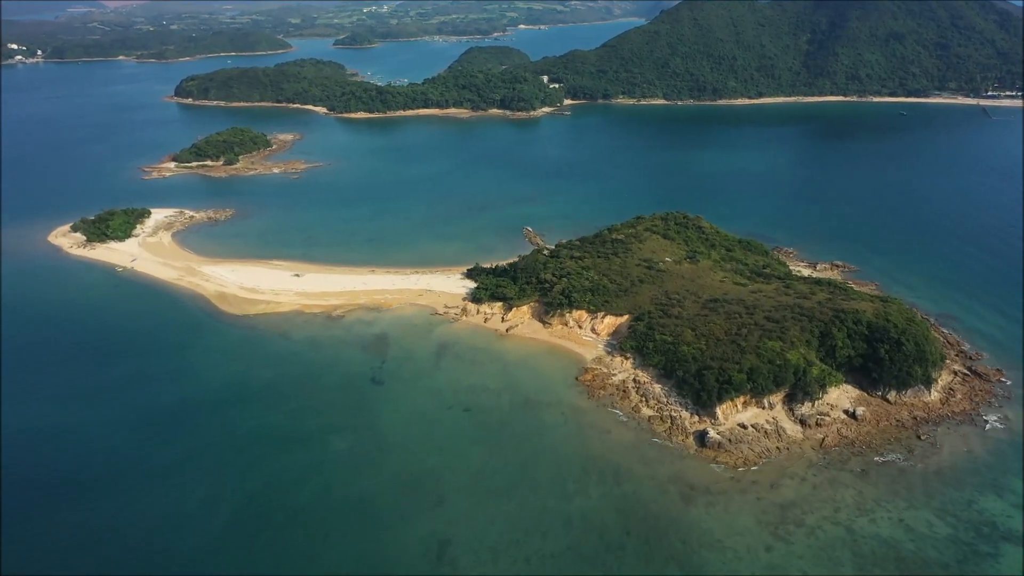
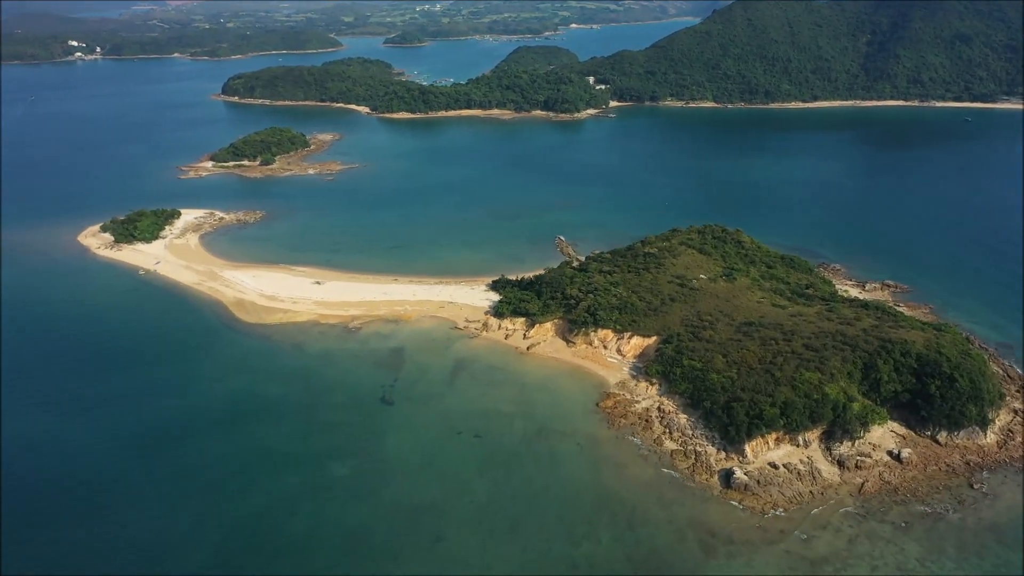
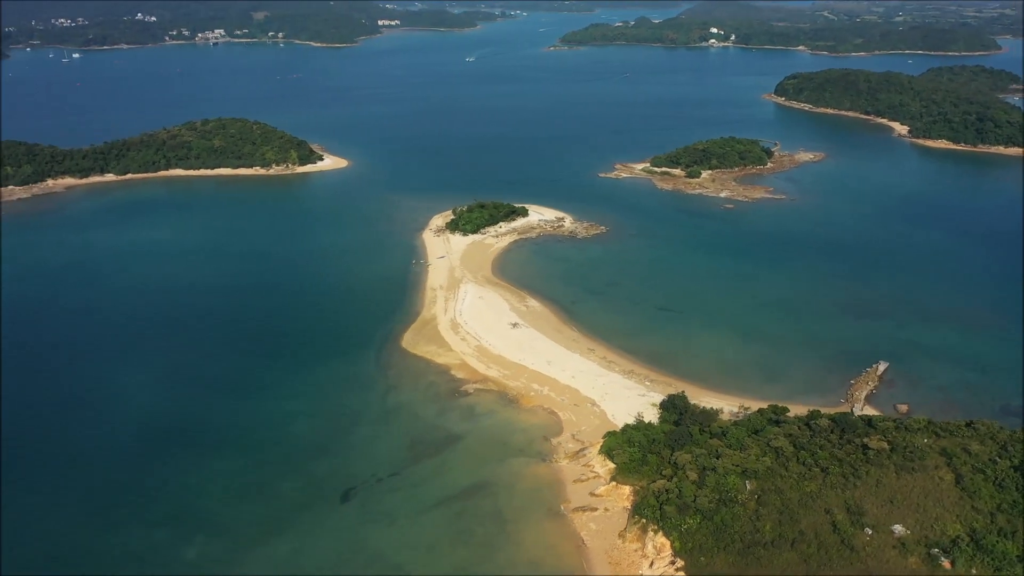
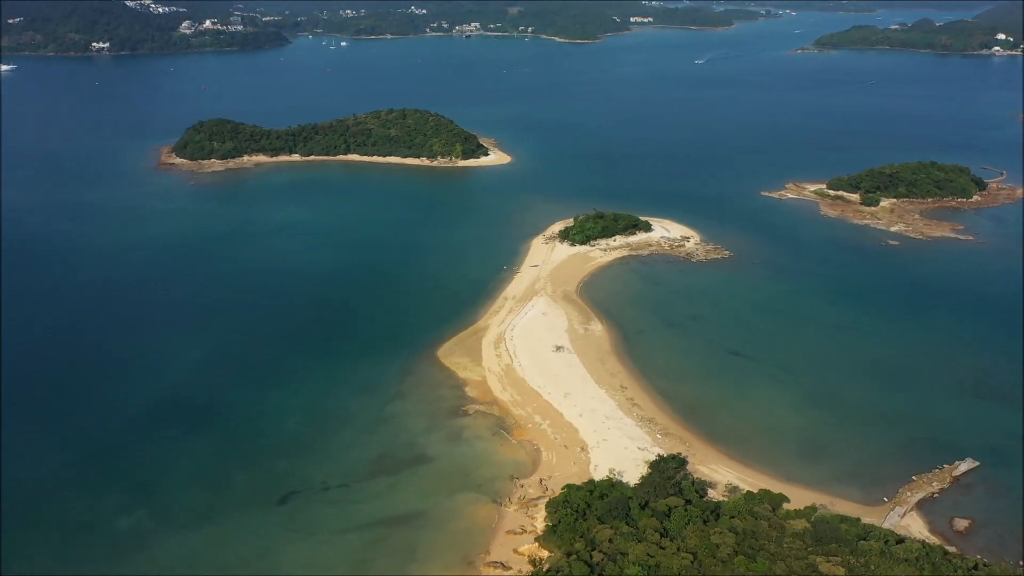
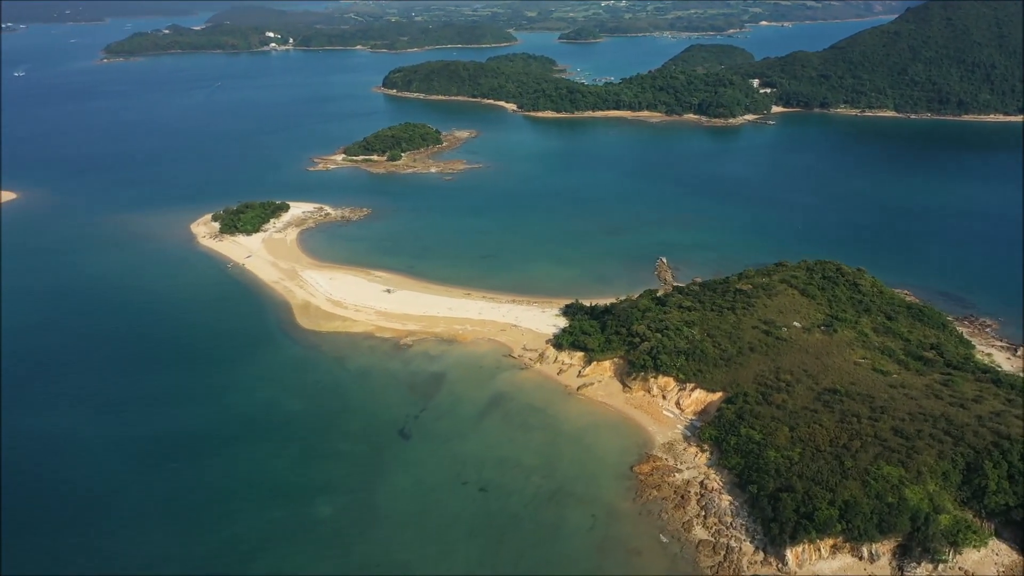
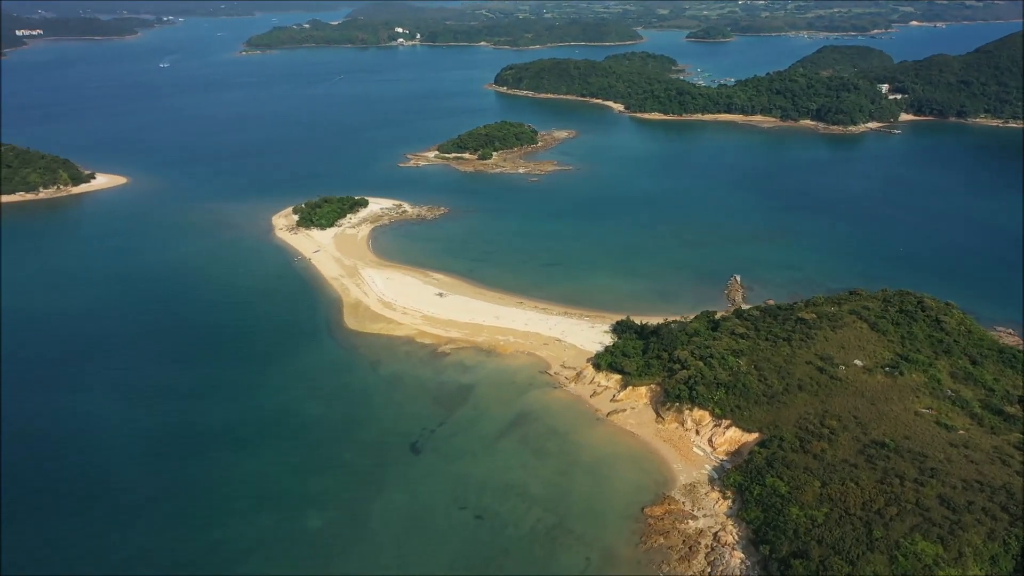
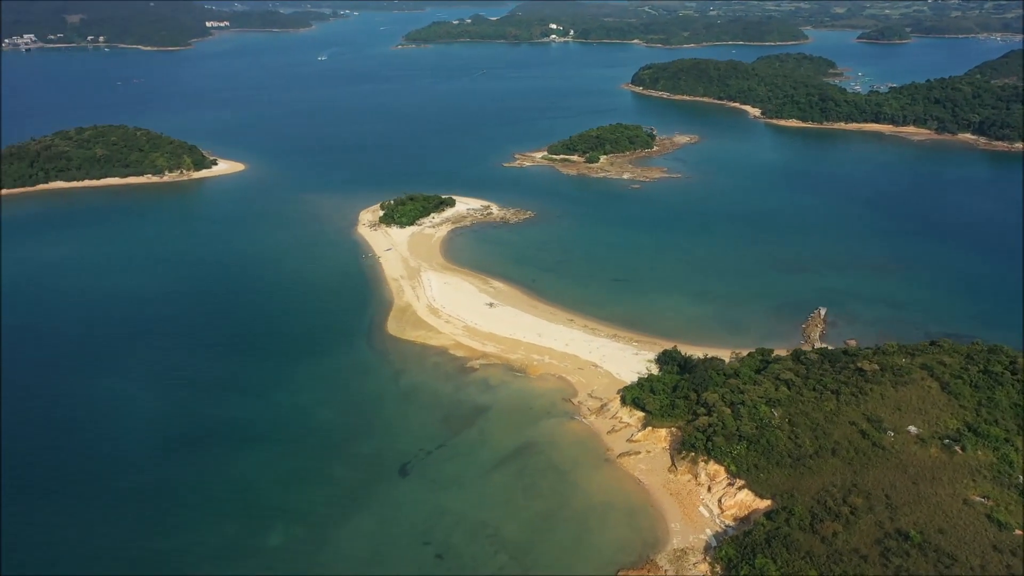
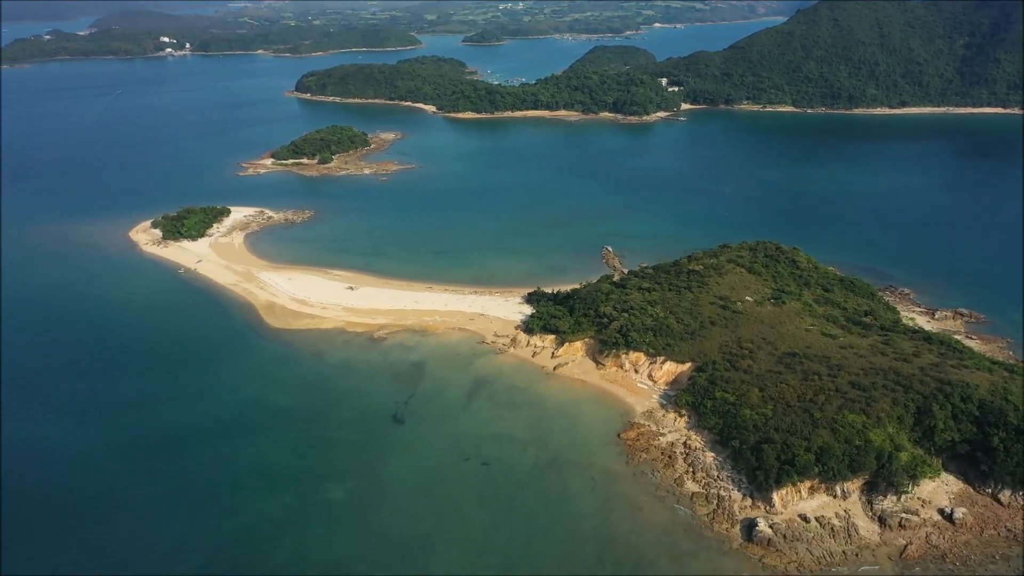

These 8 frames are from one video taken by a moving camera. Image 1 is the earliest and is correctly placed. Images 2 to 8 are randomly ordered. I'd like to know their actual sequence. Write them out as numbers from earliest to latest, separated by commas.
2, 8, 5, 6, 7, 3, 4
